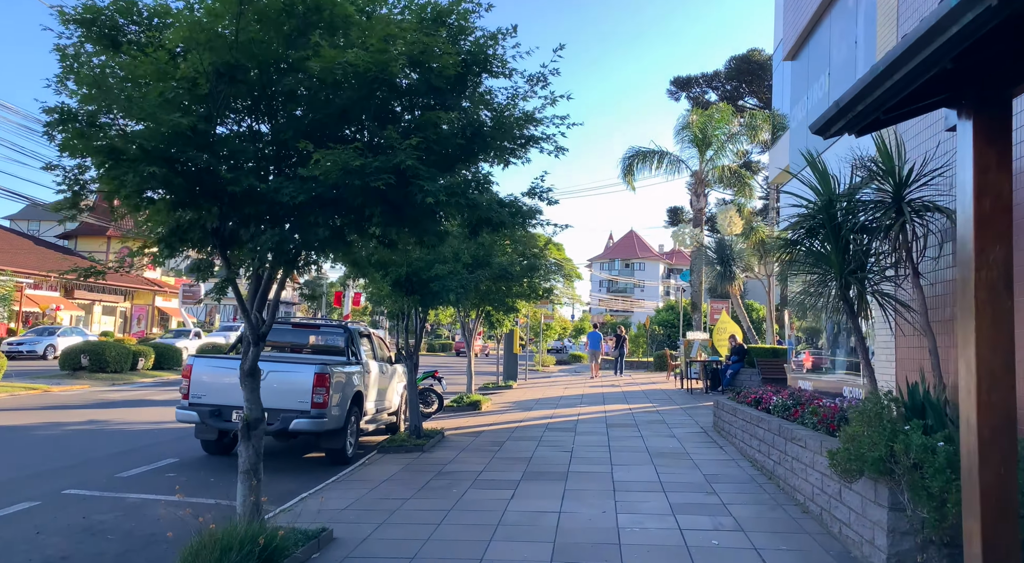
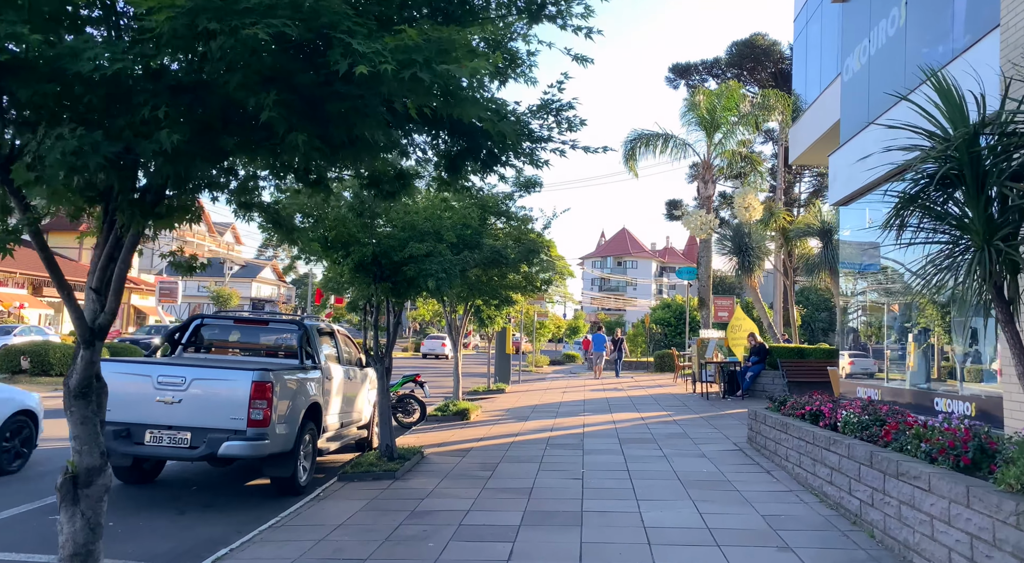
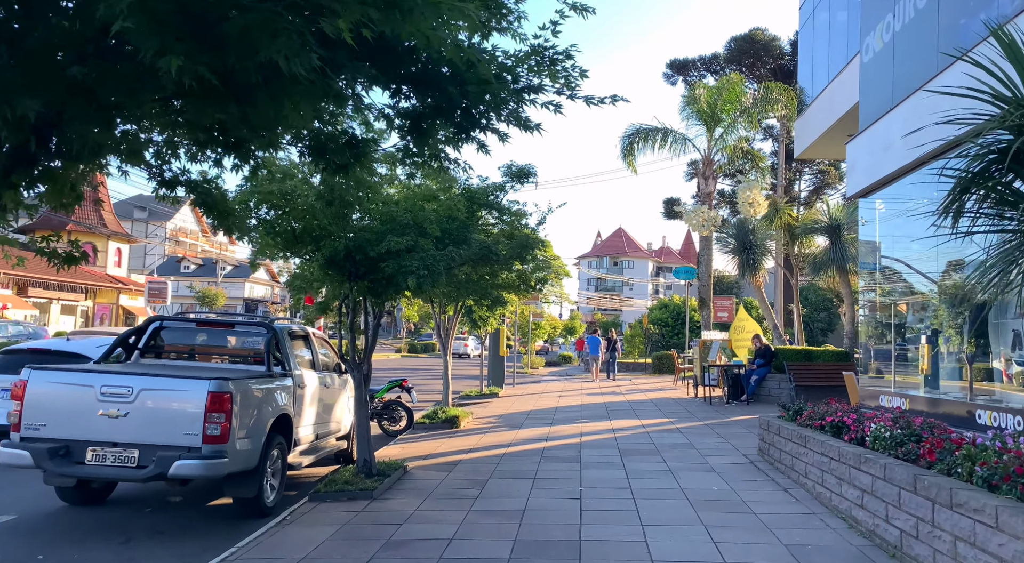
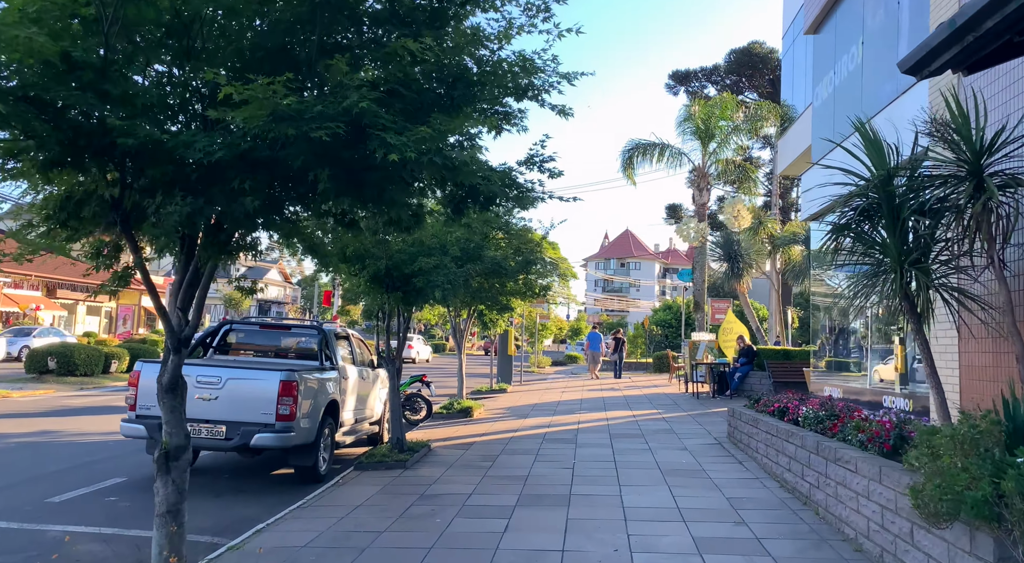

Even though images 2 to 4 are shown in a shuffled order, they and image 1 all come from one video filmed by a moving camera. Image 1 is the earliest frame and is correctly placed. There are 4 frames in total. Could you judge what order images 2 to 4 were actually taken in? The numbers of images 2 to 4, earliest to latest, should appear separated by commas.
4, 2, 3
